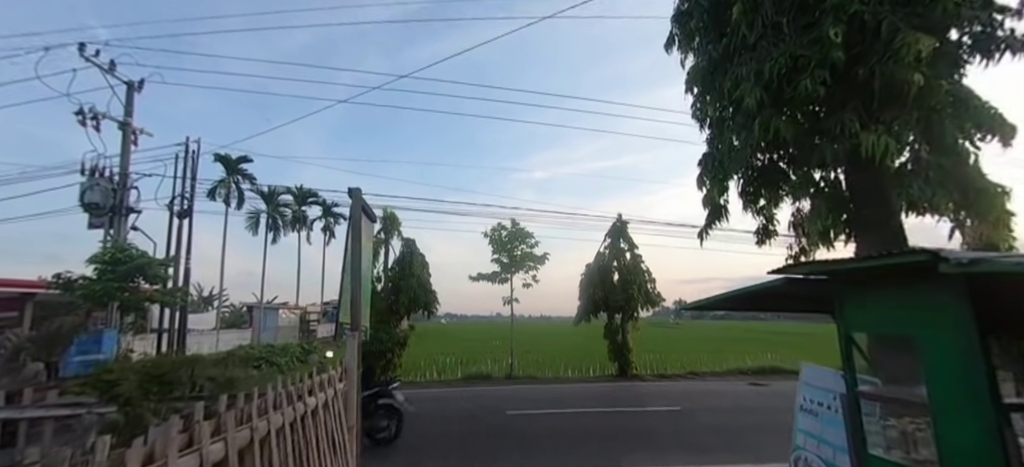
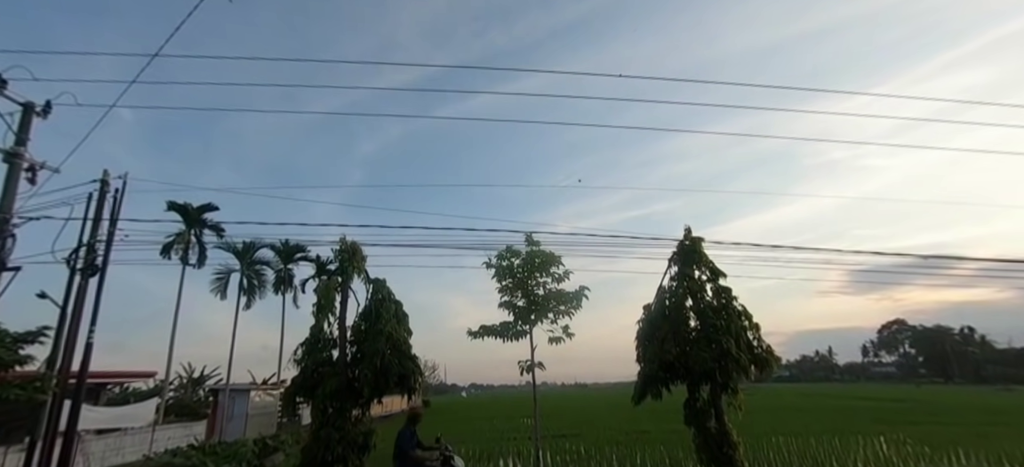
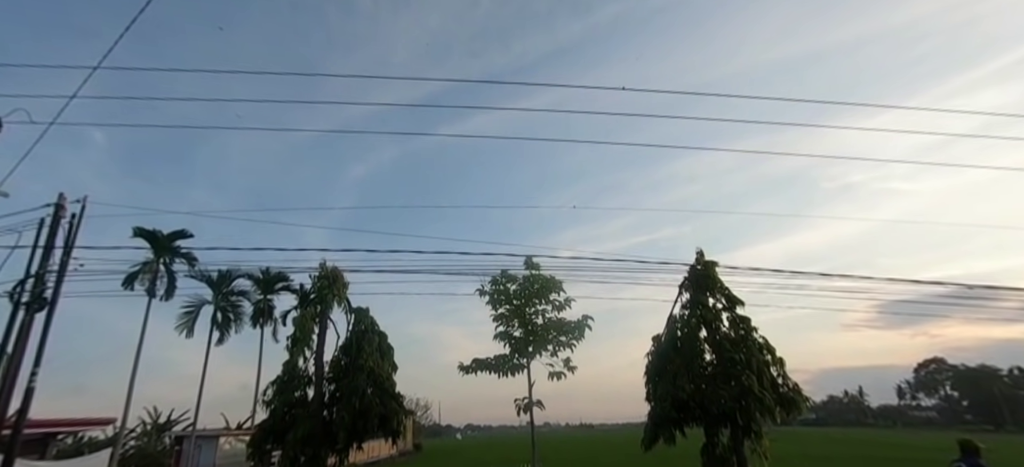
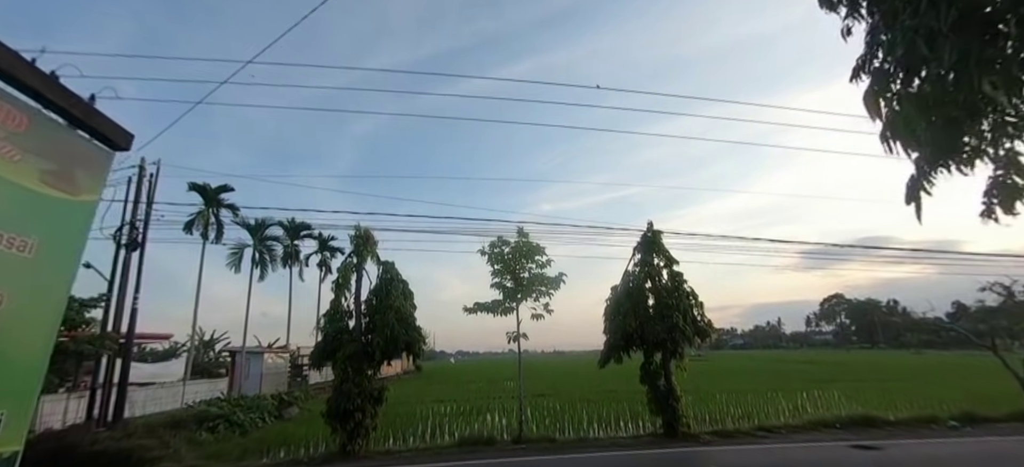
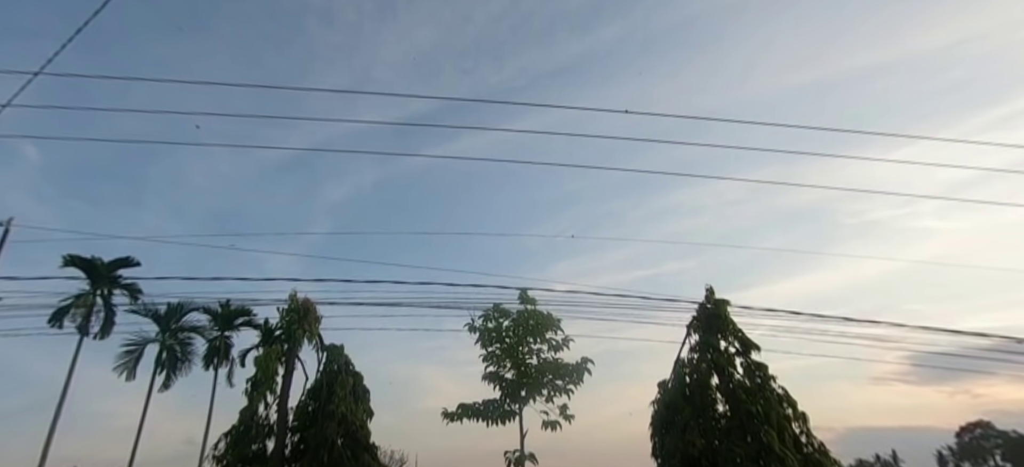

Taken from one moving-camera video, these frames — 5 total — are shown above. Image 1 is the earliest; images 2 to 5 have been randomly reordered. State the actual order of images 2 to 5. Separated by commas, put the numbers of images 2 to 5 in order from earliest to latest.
4, 2, 3, 5
